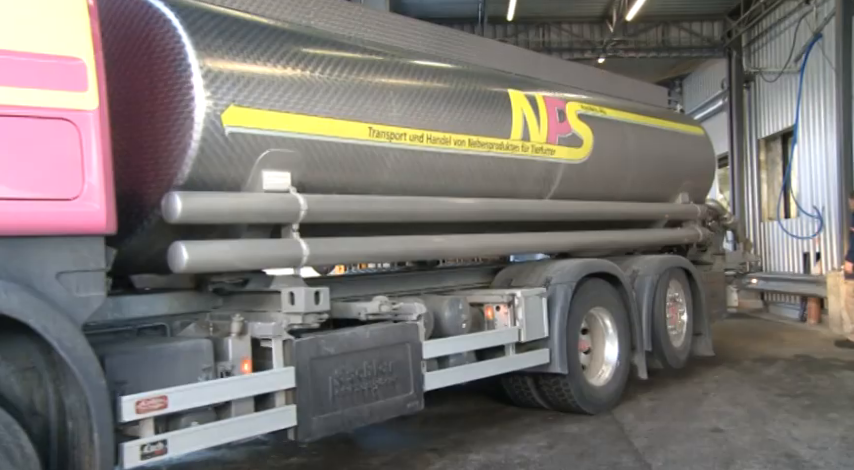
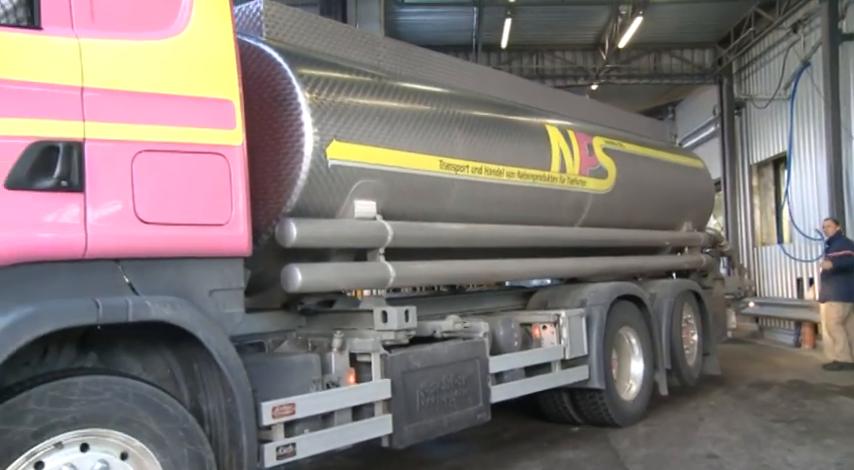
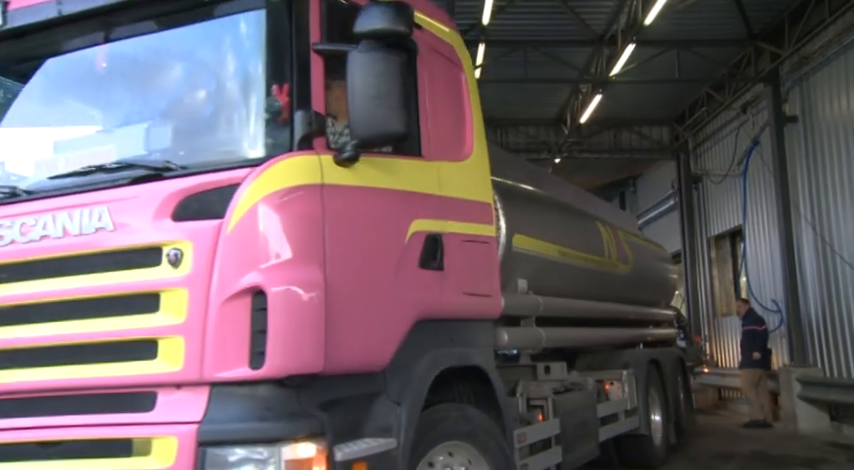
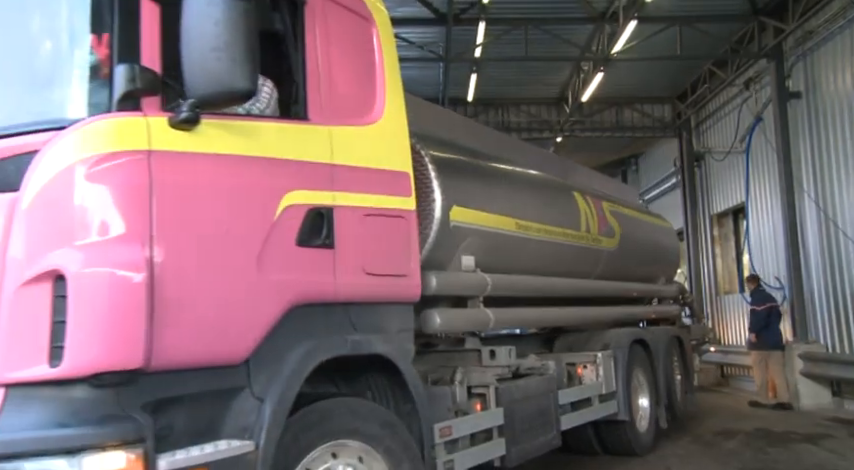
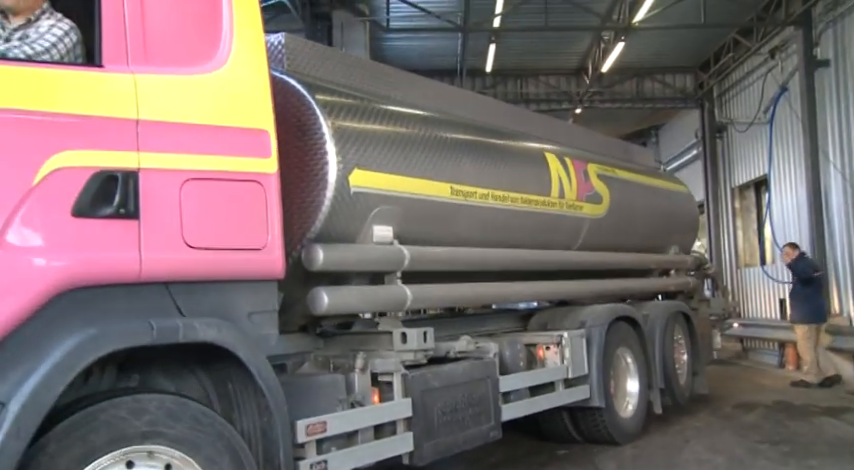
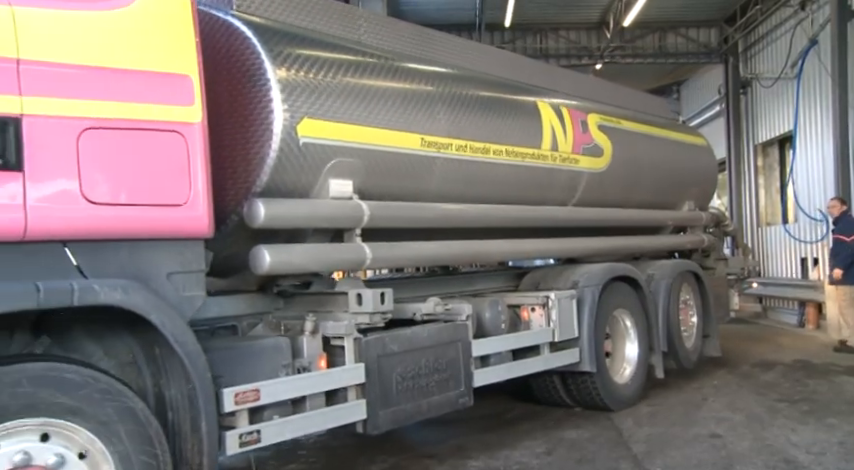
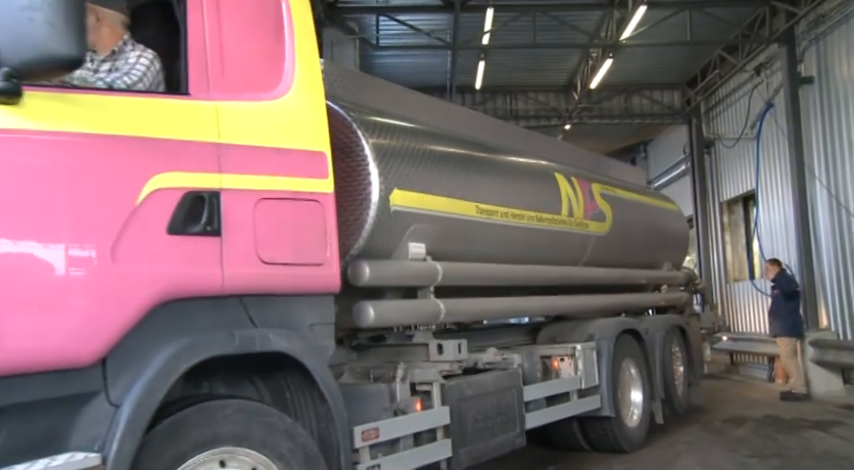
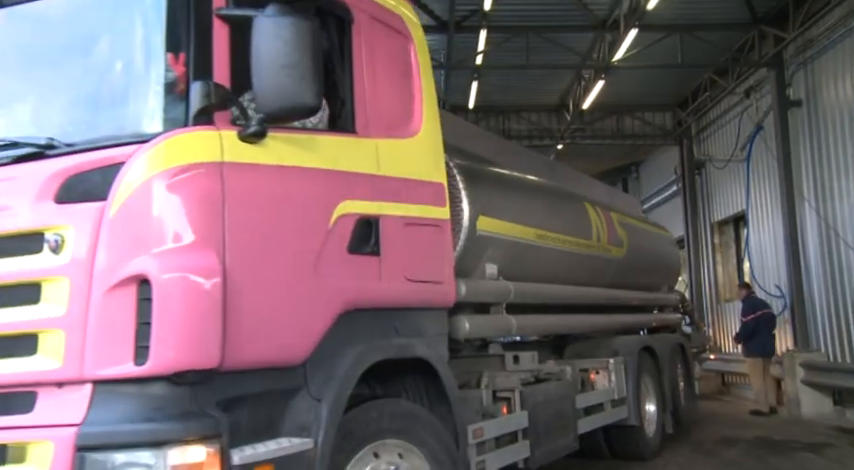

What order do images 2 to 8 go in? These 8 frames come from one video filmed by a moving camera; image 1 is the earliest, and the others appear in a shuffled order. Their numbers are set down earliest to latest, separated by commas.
6, 2, 5, 7, 4, 8, 3
